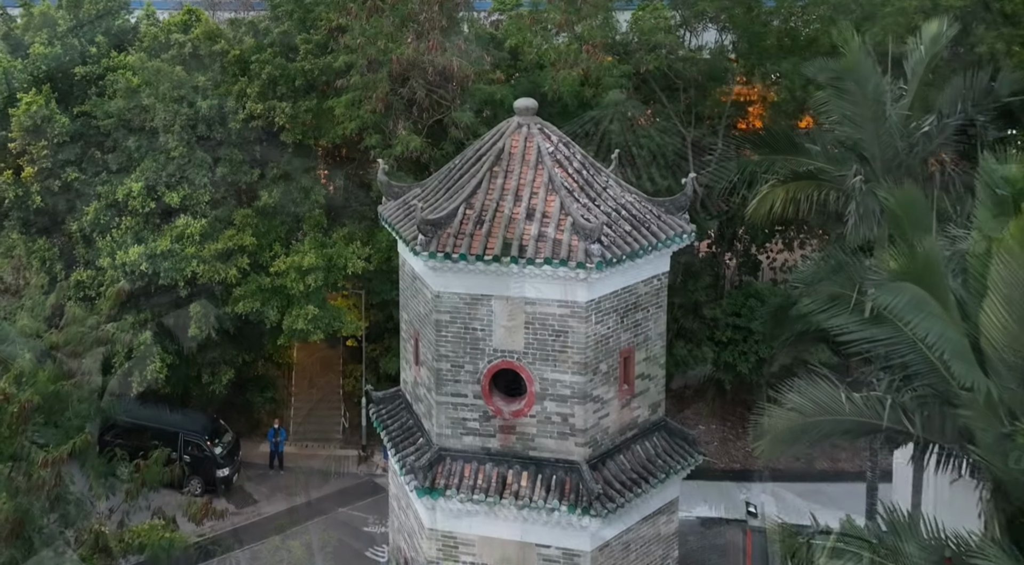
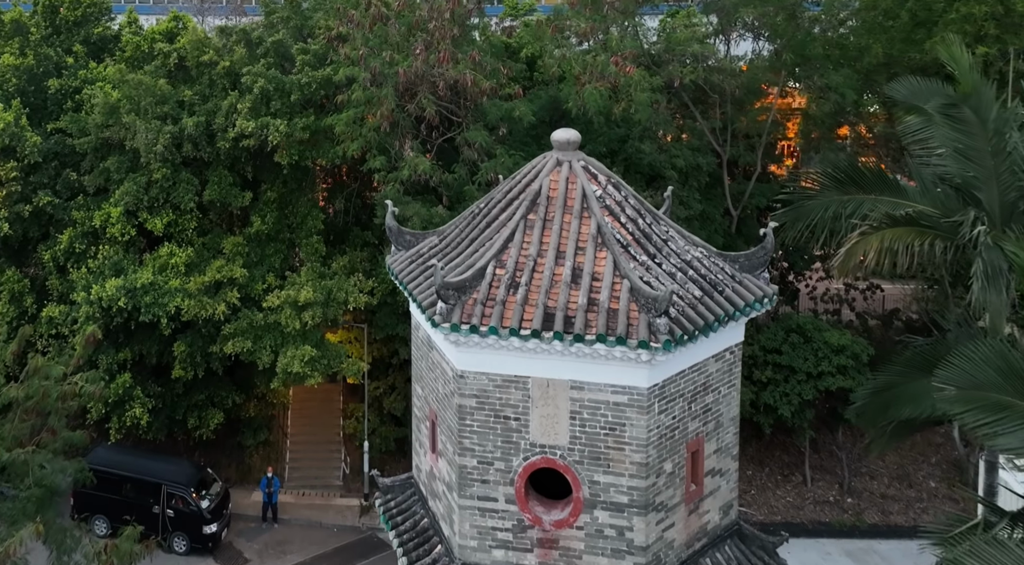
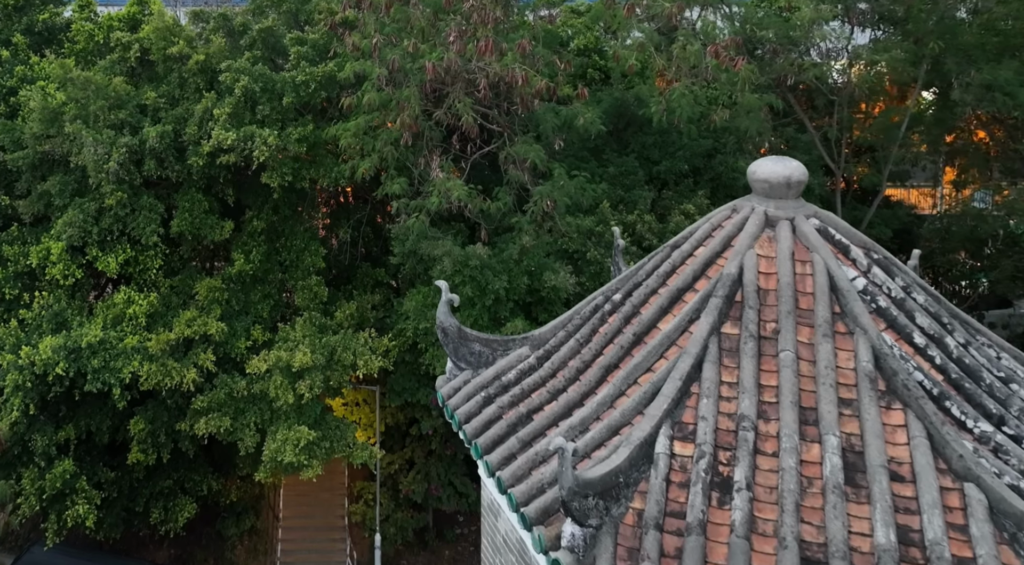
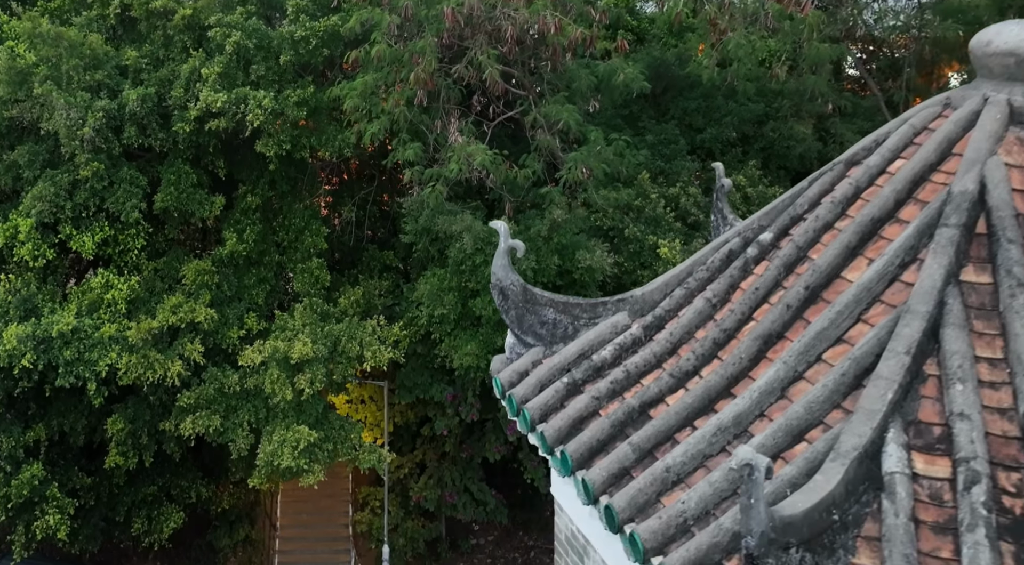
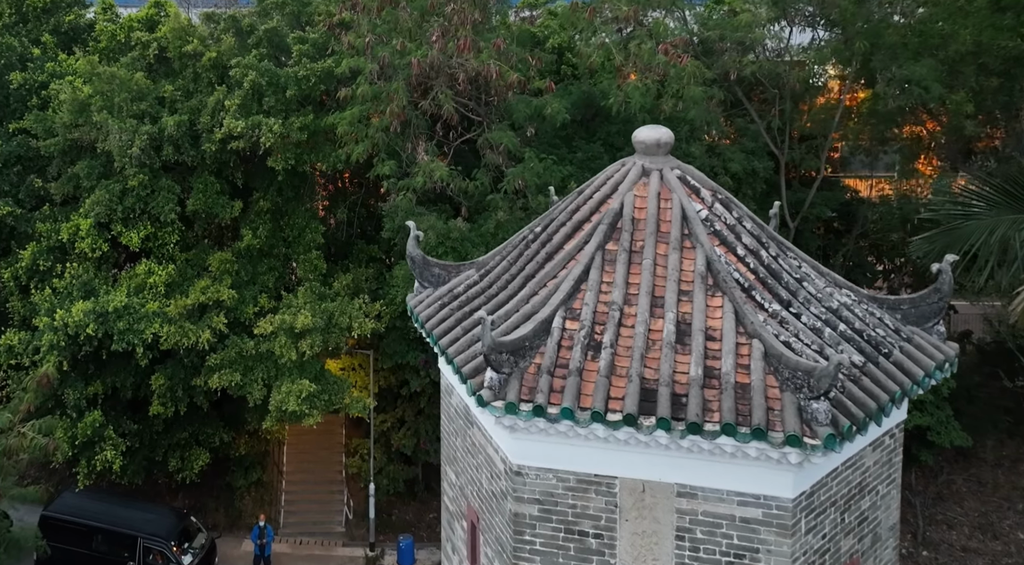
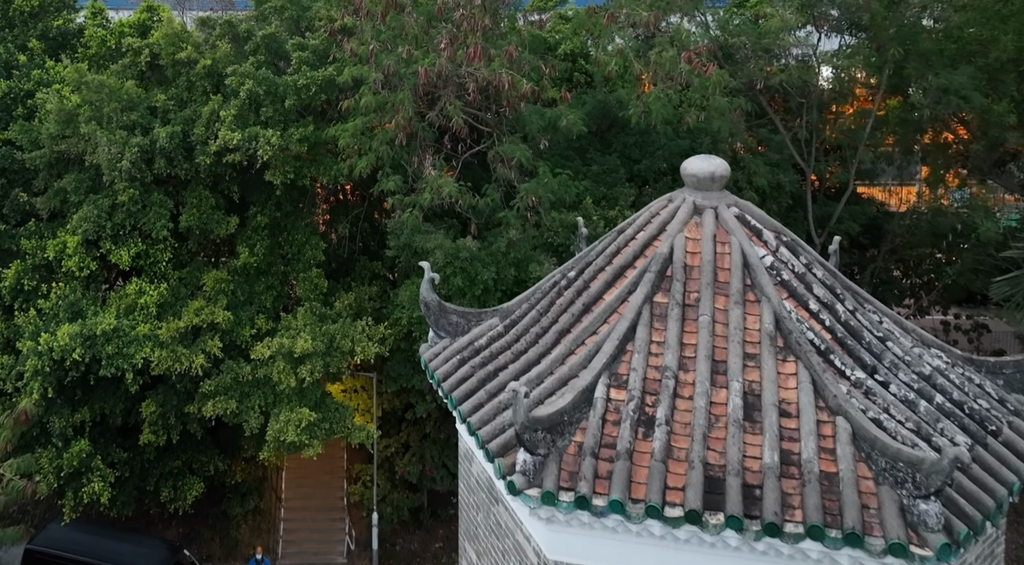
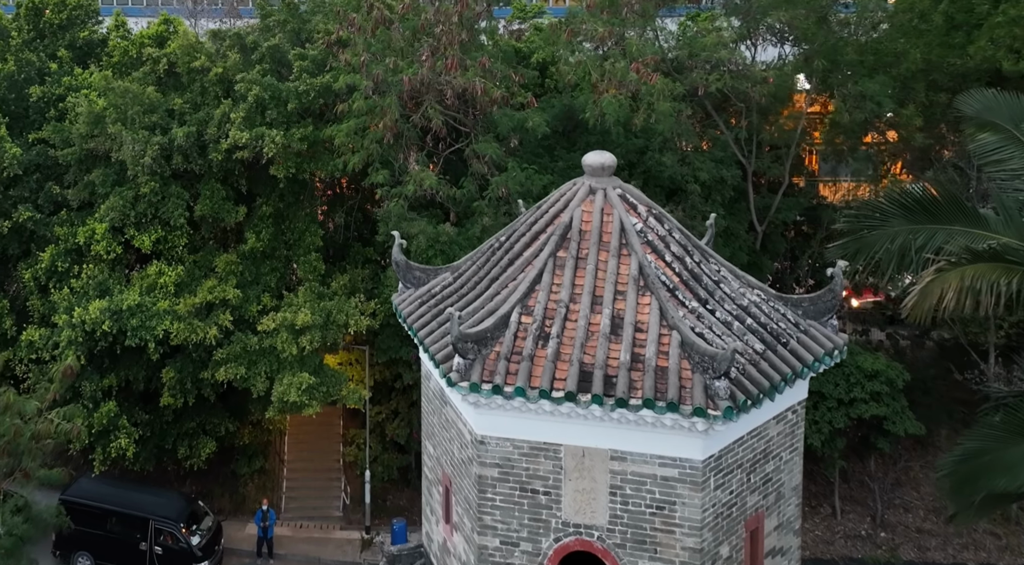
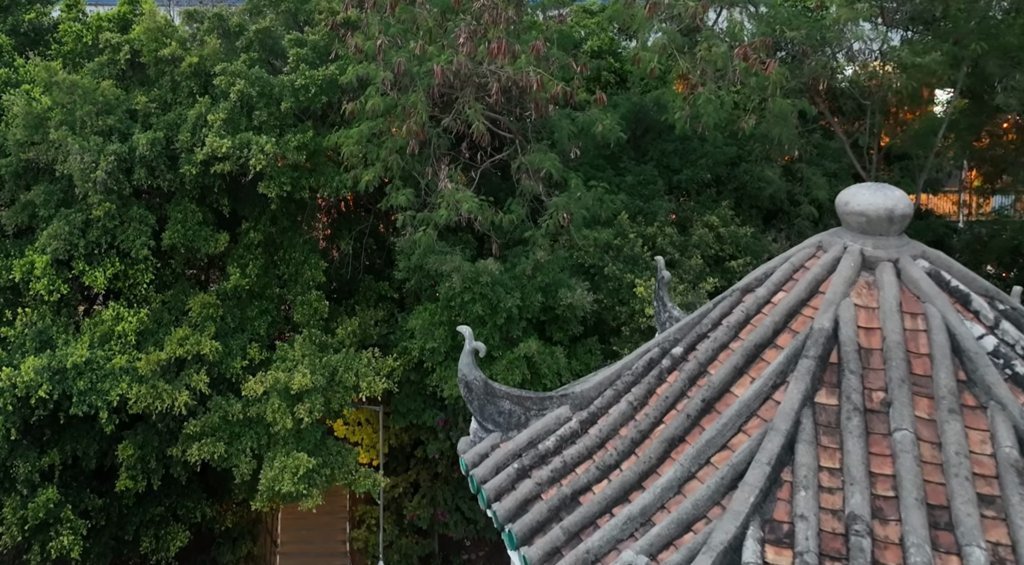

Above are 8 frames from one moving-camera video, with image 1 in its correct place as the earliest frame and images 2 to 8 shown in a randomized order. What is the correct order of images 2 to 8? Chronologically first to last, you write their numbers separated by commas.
2, 7, 5, 6, 3, 8, 4
